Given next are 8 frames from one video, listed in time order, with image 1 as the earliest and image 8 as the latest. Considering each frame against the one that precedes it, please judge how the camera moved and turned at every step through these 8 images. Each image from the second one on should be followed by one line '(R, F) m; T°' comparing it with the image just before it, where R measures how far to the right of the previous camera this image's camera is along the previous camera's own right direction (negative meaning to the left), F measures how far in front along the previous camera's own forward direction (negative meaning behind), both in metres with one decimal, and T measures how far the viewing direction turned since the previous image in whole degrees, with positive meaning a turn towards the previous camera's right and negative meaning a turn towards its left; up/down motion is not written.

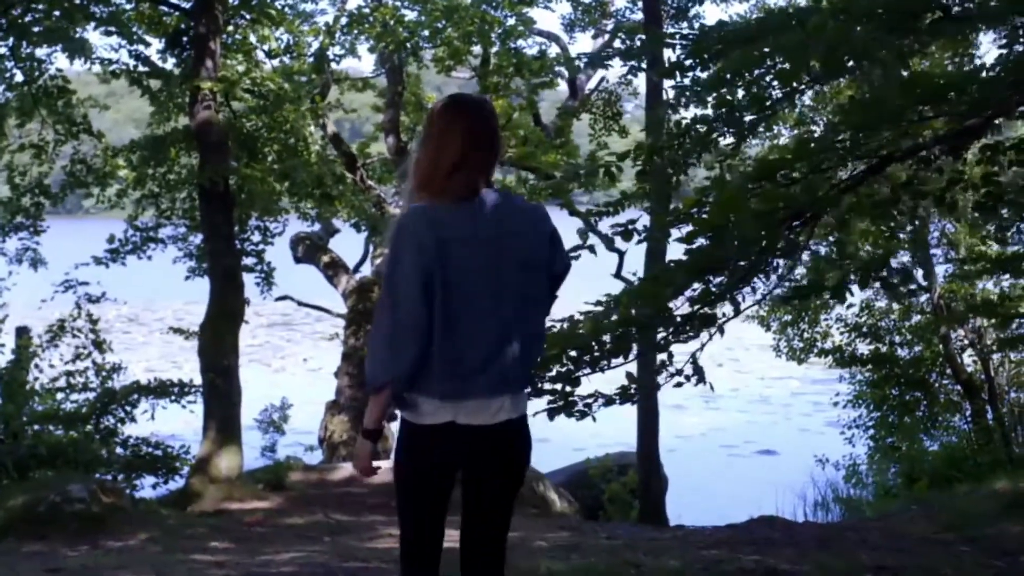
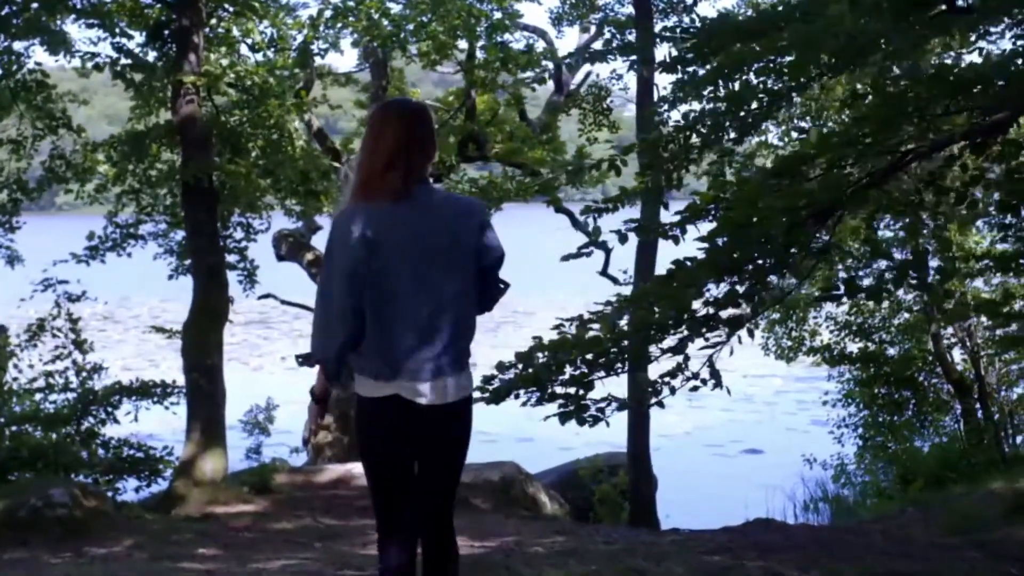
(-0.1, +0.2) m; +1°
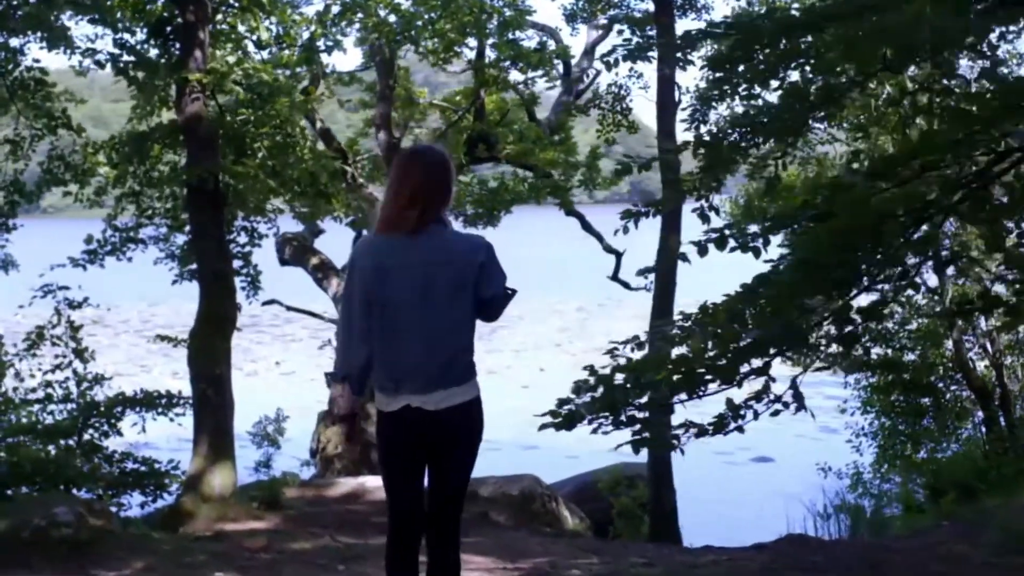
(-0.3, +0.4) m; +1°
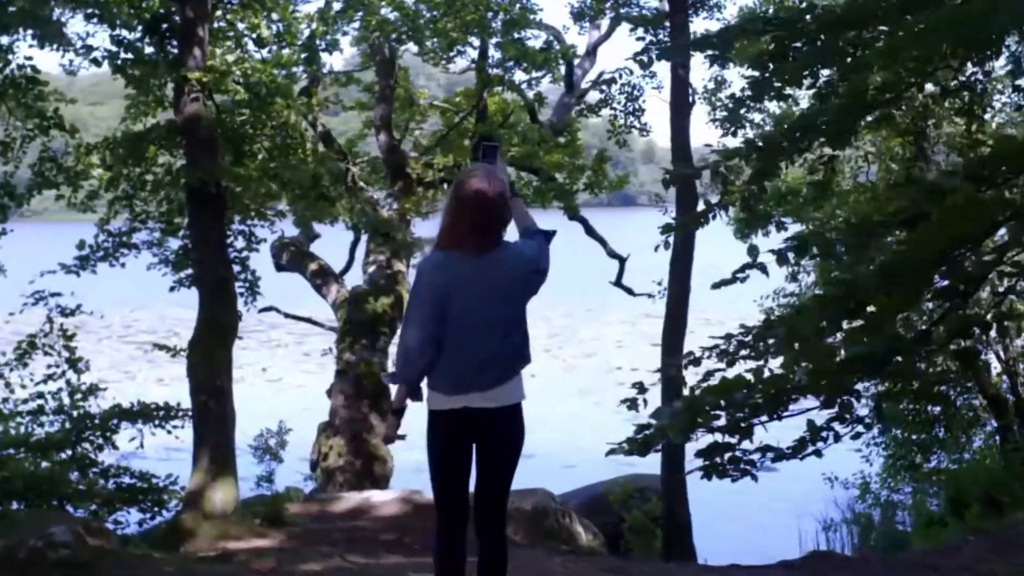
(-0.3, +0.3) m; +1°
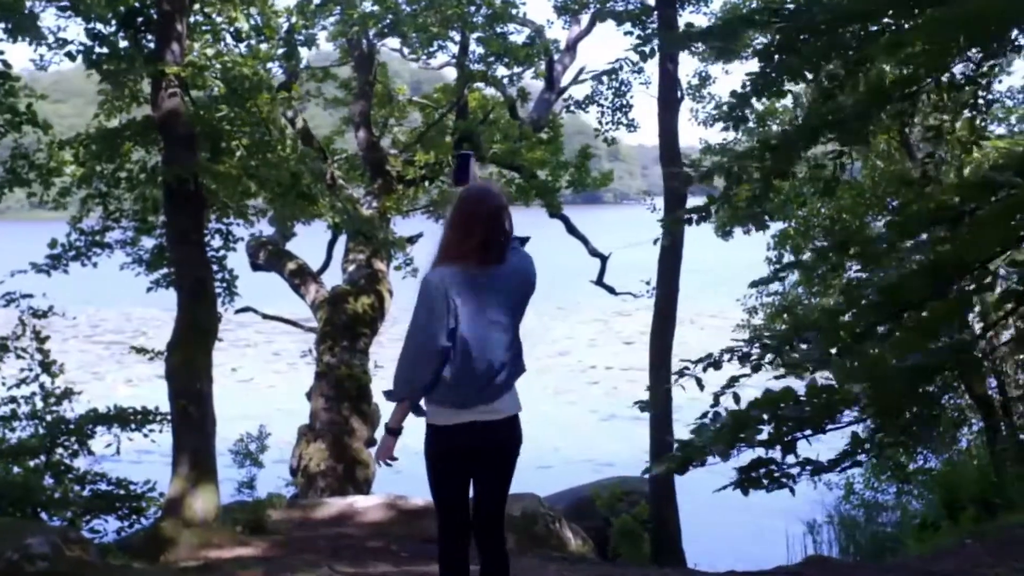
(-0.2, +0.2) m; +2°
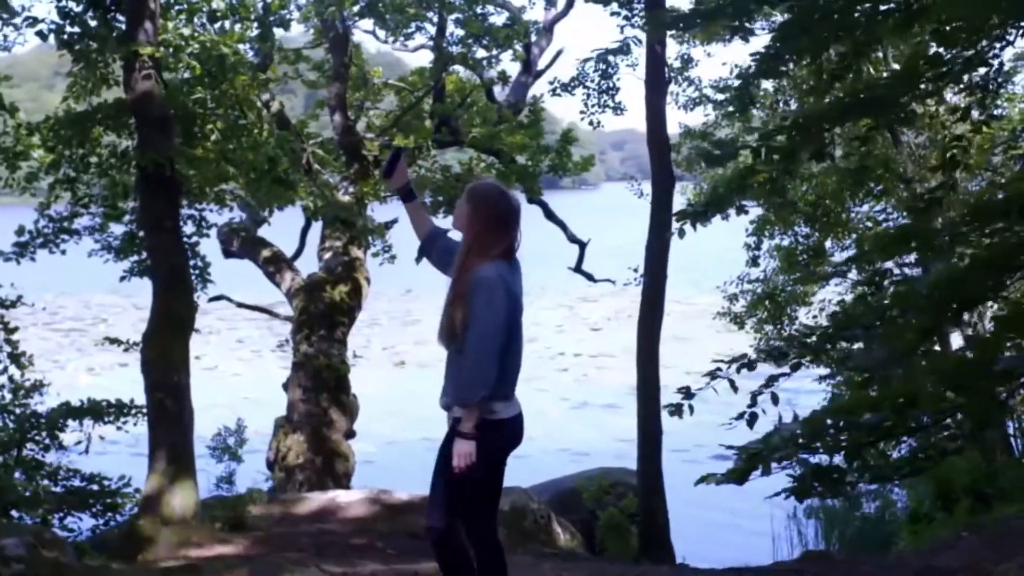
(-0.2, +0.2) m; +2°
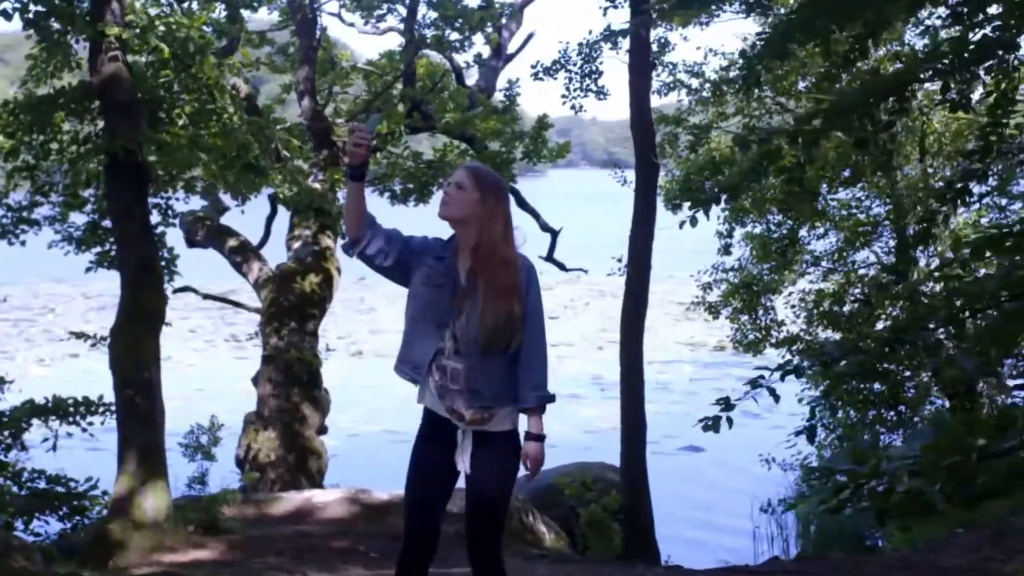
(-0.3, +0.3) m; +3°
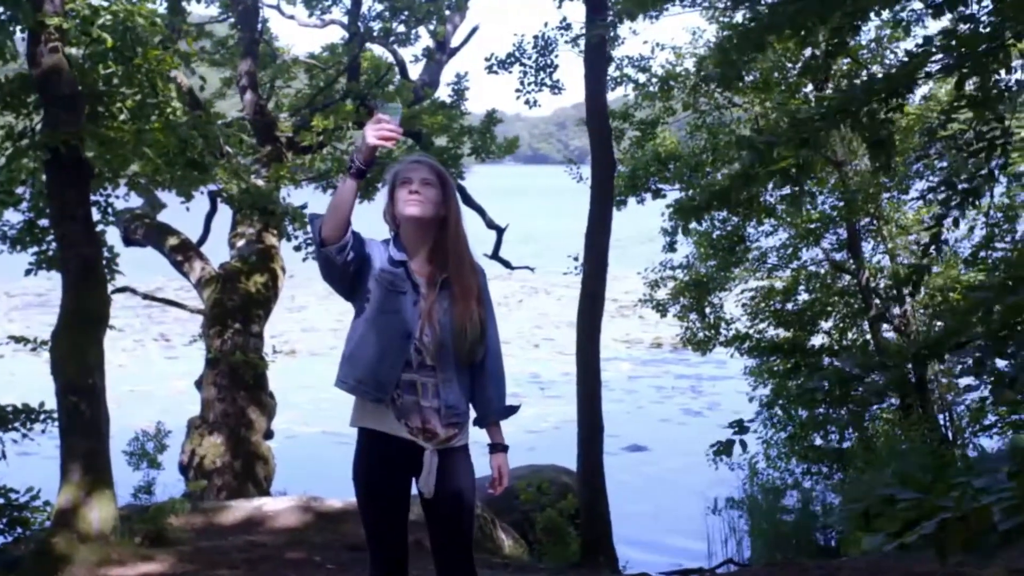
(-0.2, +0.2) m; +4°
